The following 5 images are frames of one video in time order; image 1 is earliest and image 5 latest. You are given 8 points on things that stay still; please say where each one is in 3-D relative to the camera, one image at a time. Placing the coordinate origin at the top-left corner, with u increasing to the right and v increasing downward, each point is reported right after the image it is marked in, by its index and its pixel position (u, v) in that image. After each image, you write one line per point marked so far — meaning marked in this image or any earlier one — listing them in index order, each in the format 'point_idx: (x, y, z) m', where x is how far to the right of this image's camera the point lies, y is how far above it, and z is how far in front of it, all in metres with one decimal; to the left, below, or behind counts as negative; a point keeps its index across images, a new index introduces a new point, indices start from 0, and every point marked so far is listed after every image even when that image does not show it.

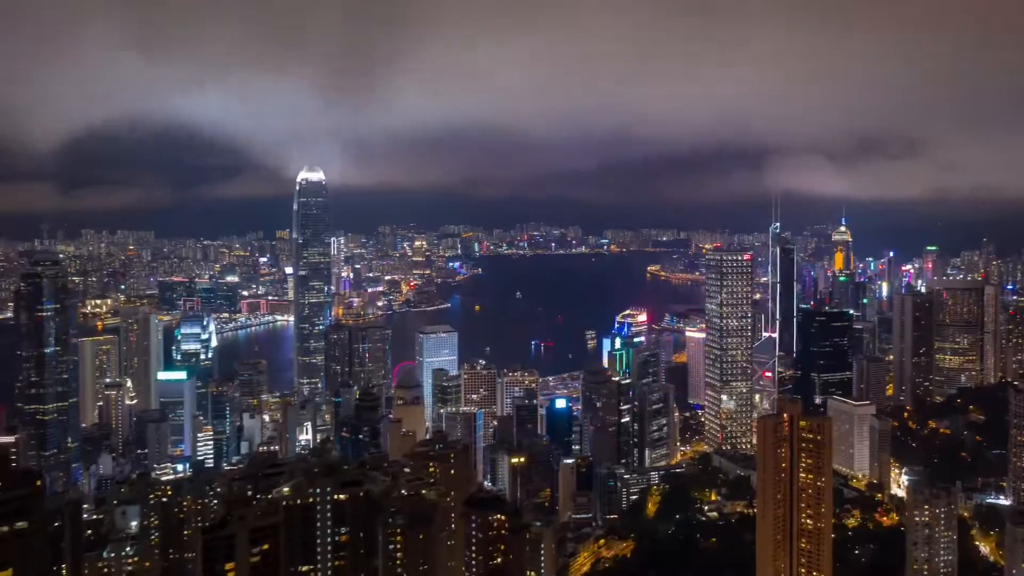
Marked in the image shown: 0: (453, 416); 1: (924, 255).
0: (-0.5, -1.0, +5.9) m
1: (+5.3, +0.5, +9.8) m
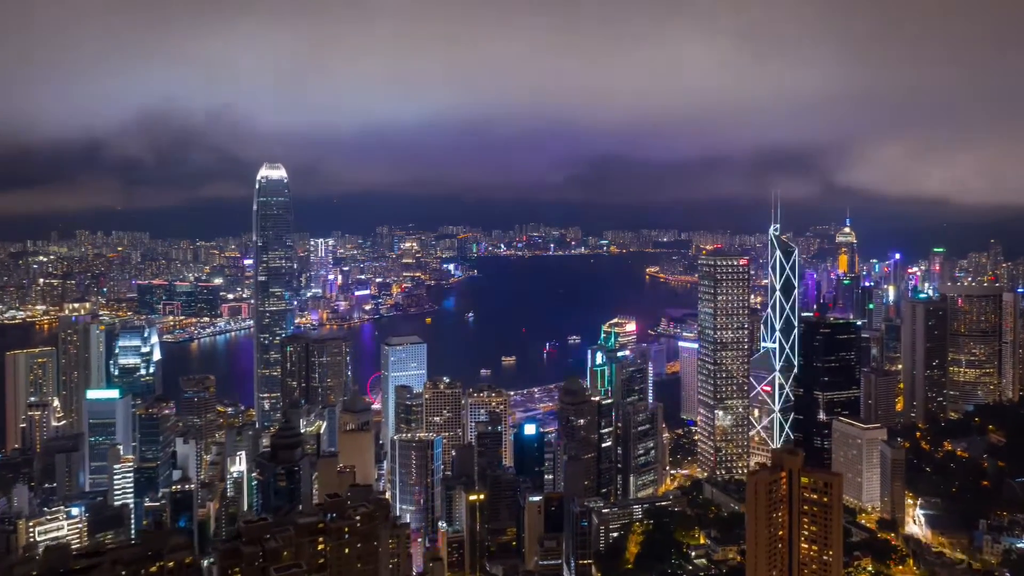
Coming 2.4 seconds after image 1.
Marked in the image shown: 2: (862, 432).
0: (-0.8, -1.1, +5.2) m
1: (+5.1, +0.4, +9.1) m
2: (+2.9, -1.2, +6.2) m
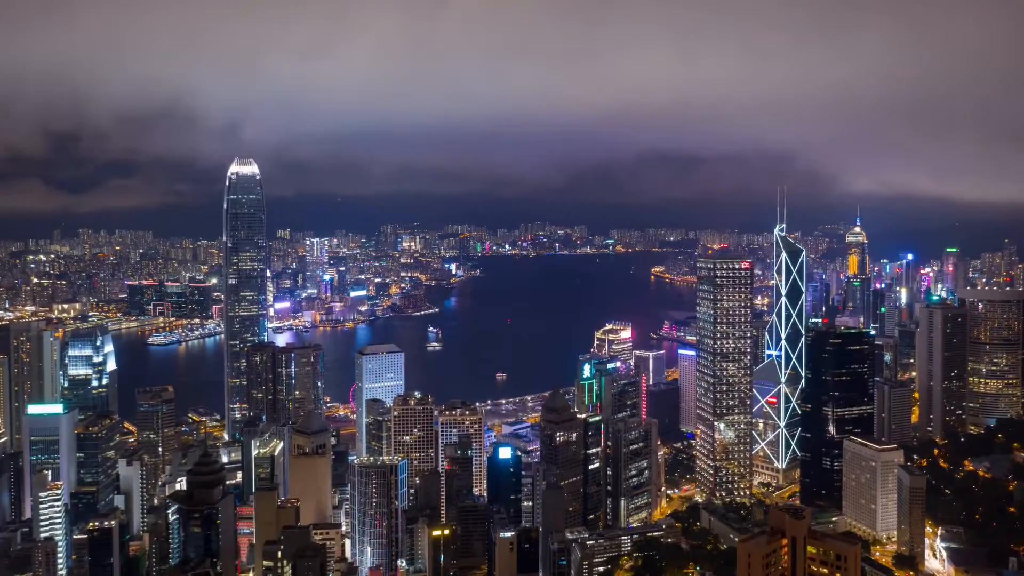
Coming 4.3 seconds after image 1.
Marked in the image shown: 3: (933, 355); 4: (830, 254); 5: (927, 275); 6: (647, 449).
0: (-0.9, -1.1, +4.7) m
1: (+5.0, +0.3, +8.5) m
2: (+2.8, -1.3, +5.6) m
3: (+4.6, -0.7, +8.0) m
4: (+3.5, +0.4, +8.1) m
5: (+5.3, +0.2, +9.5) m
6: (+1.1, -1.3, +6.1) m
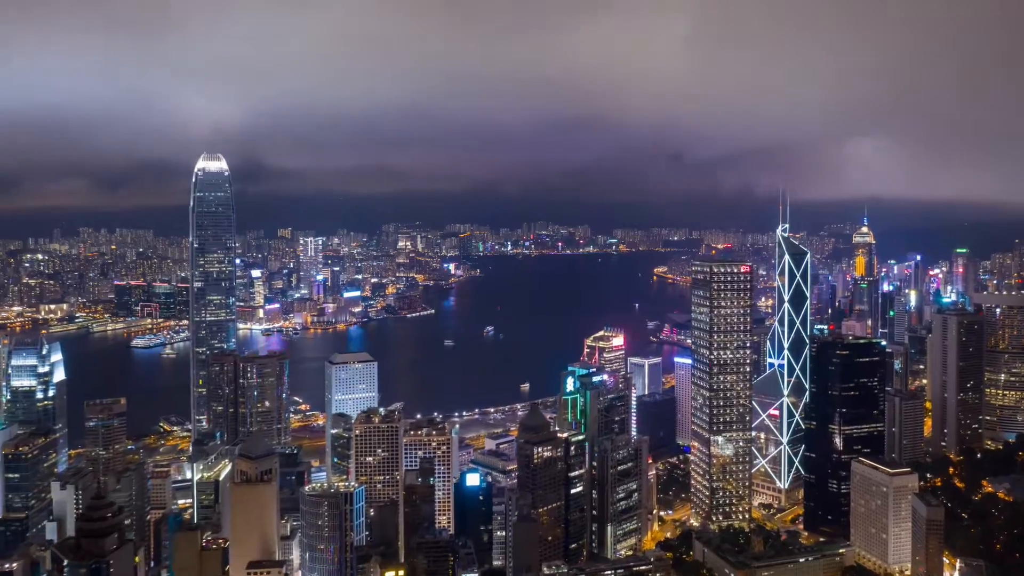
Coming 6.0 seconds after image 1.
0: (-1.1, -1.2, +4.2) m
1: (+4.8, +0.3, +7.9) m
2: (+2.6, -1.3, +5.1) m
3: (+4.4, -0.8, +7.5) m
4: (+3.3, +0.3, +7.6) m
5: (+5.1, +0.1, +8.9) m
6: (+0.9, -1.4, +5.6) m
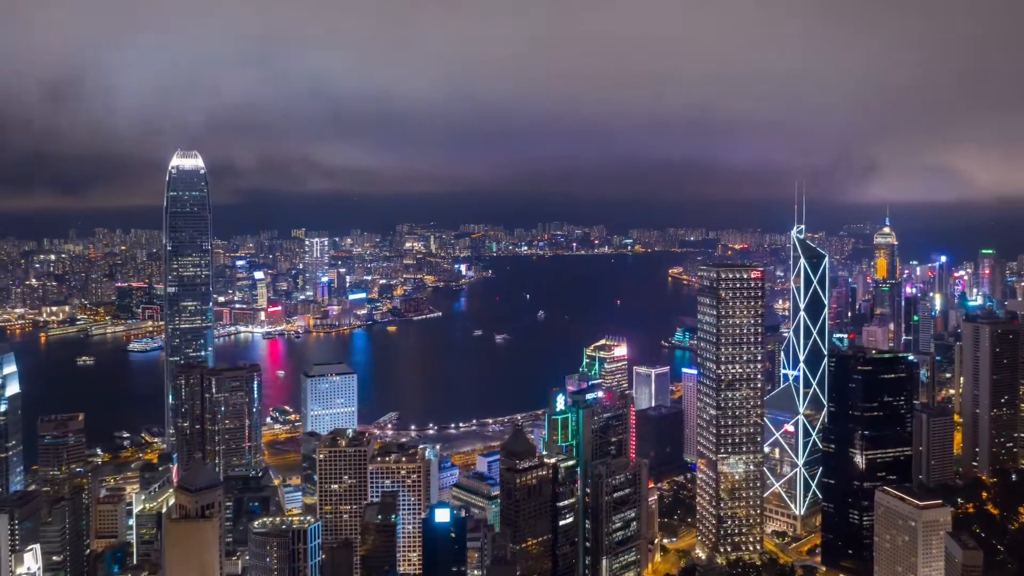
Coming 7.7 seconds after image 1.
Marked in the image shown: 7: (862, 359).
0: (-1.2, -1.2, +3.7) m
1: (+4.8, +0.2, +7.3) m
2: (+2.5, -1.4, +4.5) m
3: (+4.4, -0.8, +6.9) m
4: (+3.3, +0.3, +7.0) m
5: (+5.1, +0.1, +8.3) m
6: (+0.8, -1.4, +5.0) m
7: (+2.7, -0.5, +5.7) m
